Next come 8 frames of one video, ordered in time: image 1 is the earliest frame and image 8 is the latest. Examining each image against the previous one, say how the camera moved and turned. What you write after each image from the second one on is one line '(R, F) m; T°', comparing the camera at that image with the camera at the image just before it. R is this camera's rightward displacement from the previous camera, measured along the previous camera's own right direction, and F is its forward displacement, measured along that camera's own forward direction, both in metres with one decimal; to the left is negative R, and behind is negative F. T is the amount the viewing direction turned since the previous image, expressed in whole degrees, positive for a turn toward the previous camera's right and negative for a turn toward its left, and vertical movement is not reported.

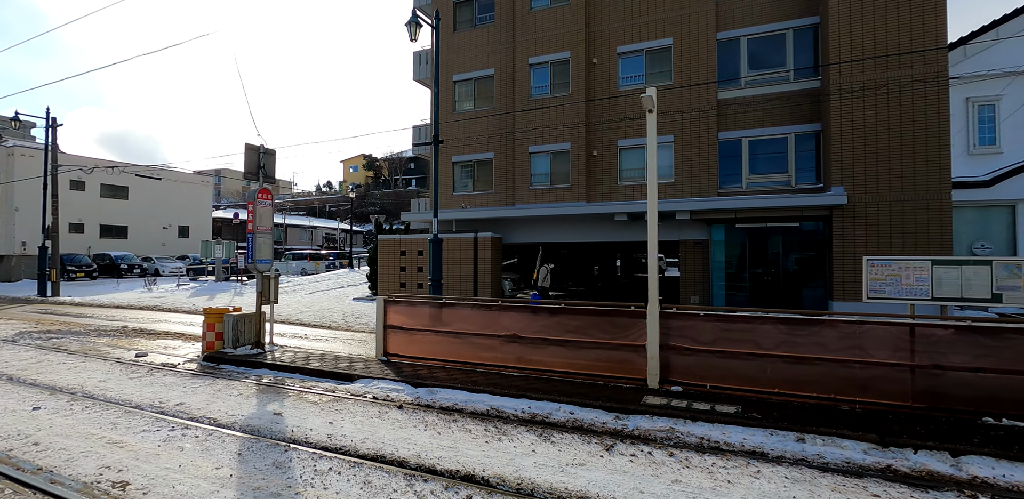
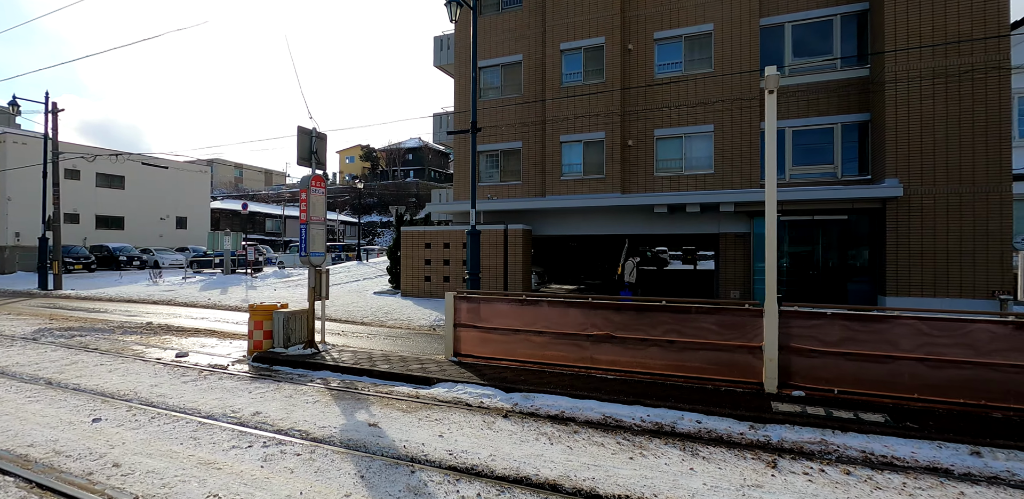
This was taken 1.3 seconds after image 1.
(-1.6, +0.6) m; +2°
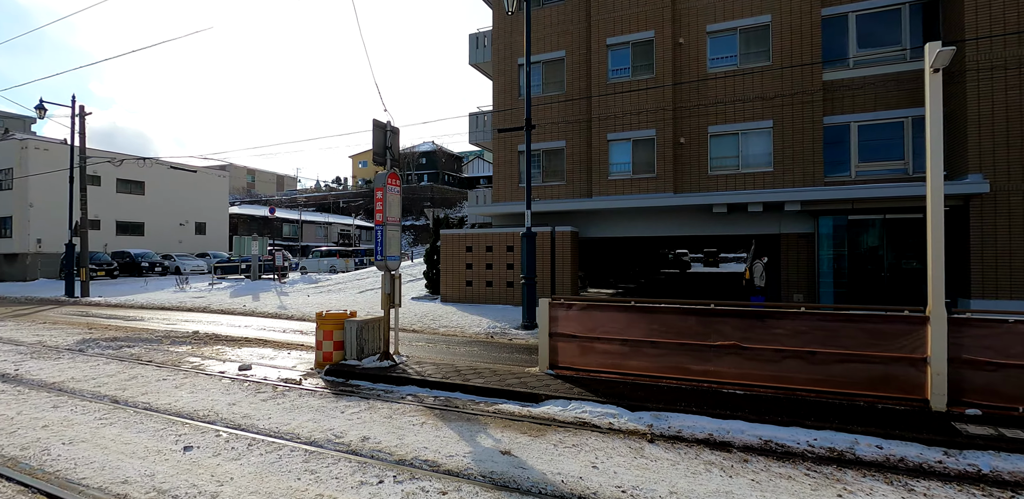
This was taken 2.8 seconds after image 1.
(-1.5, +0.7) m; 0°
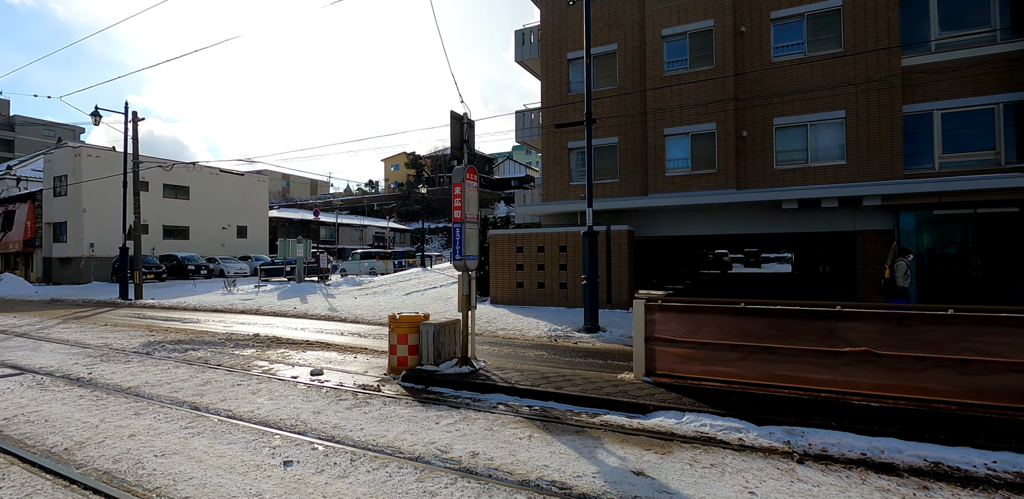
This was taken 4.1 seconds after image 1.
(-1.0, +0.5) m; -3°
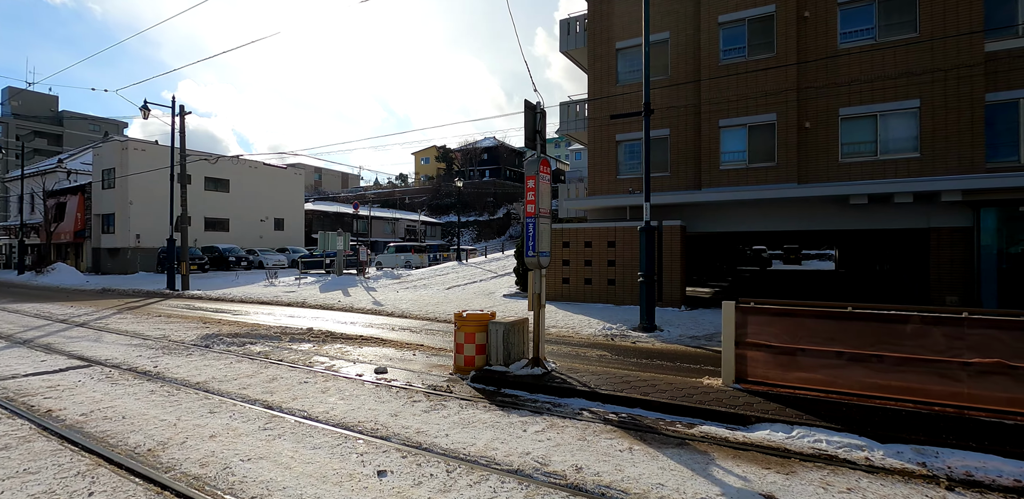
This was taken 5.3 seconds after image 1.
(-0.8, +0.3) m; -3°
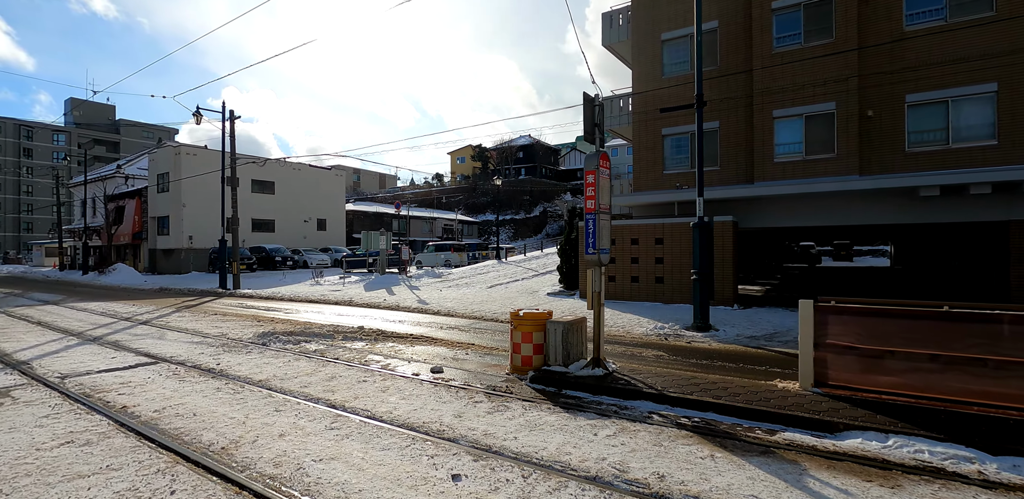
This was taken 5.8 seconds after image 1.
(-0.4, +0.2) m; -4°
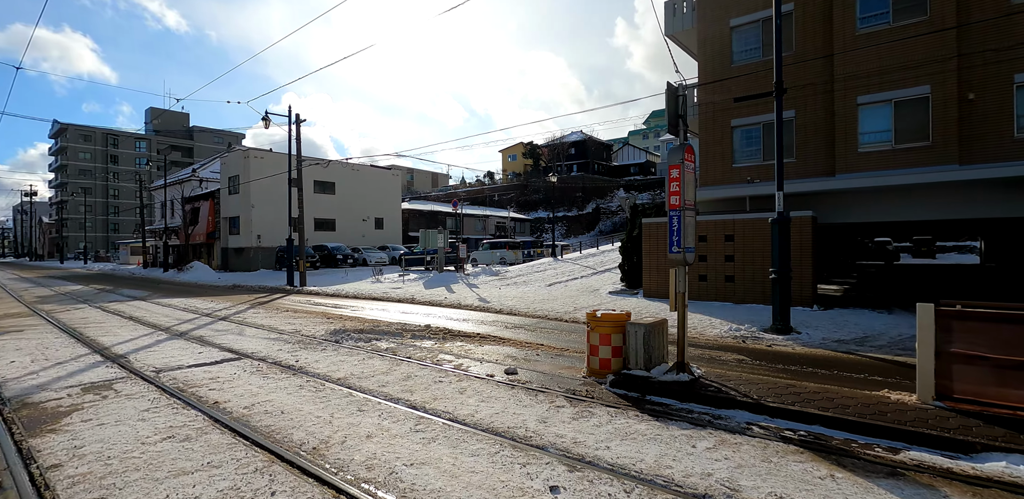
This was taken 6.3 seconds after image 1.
(-0.5, +0.2) m; -6°
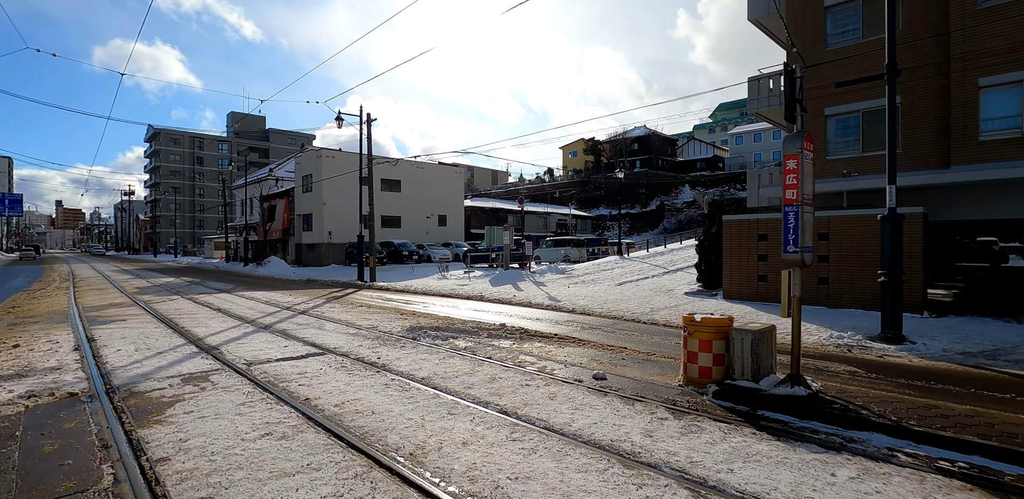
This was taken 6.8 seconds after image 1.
(-0.5, +0.3) m; -6°
